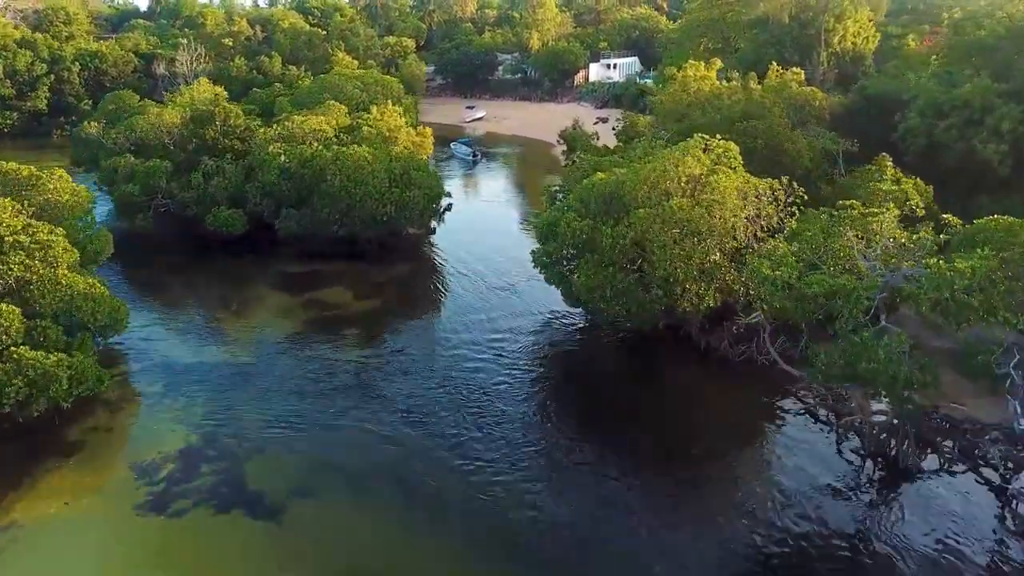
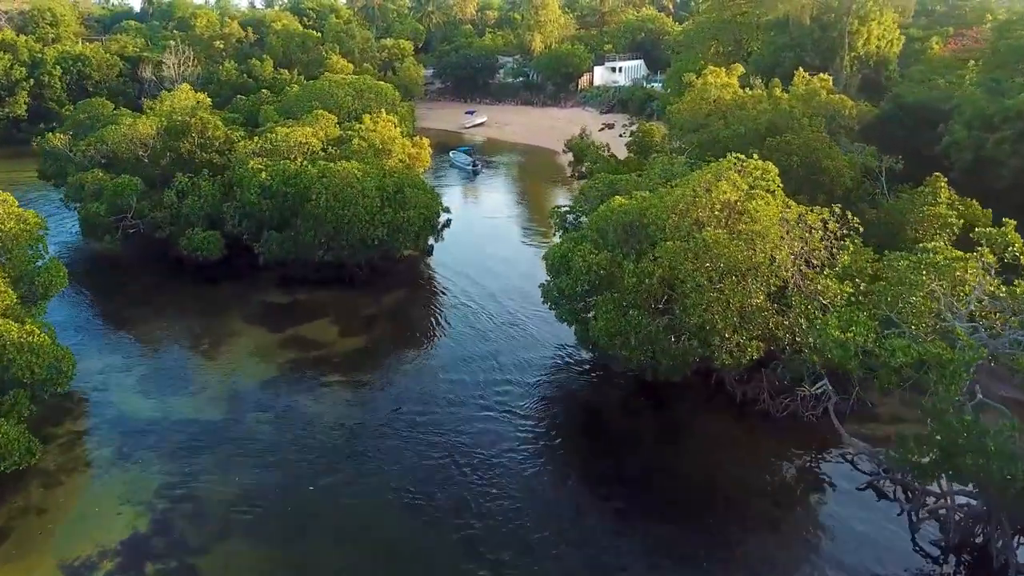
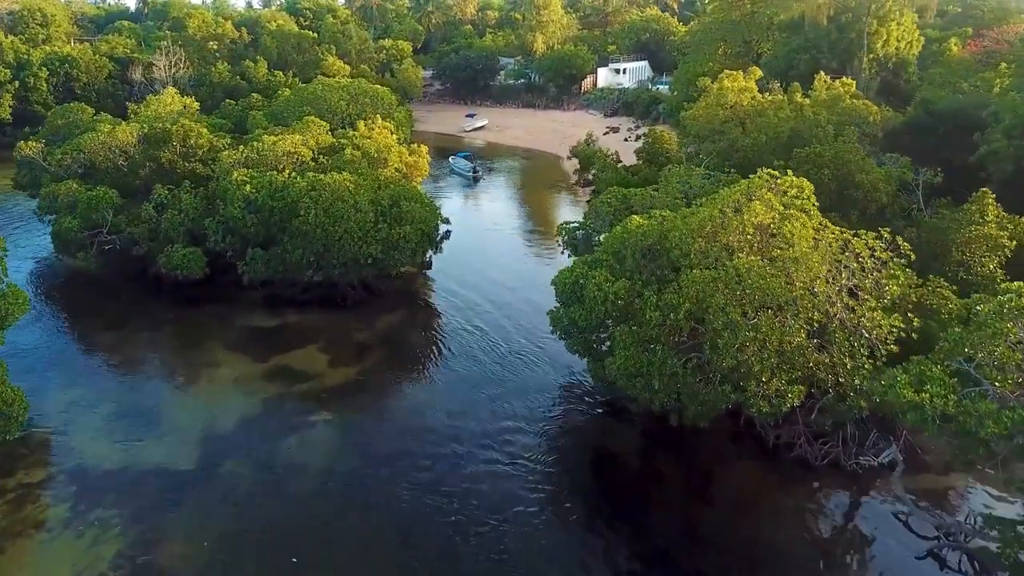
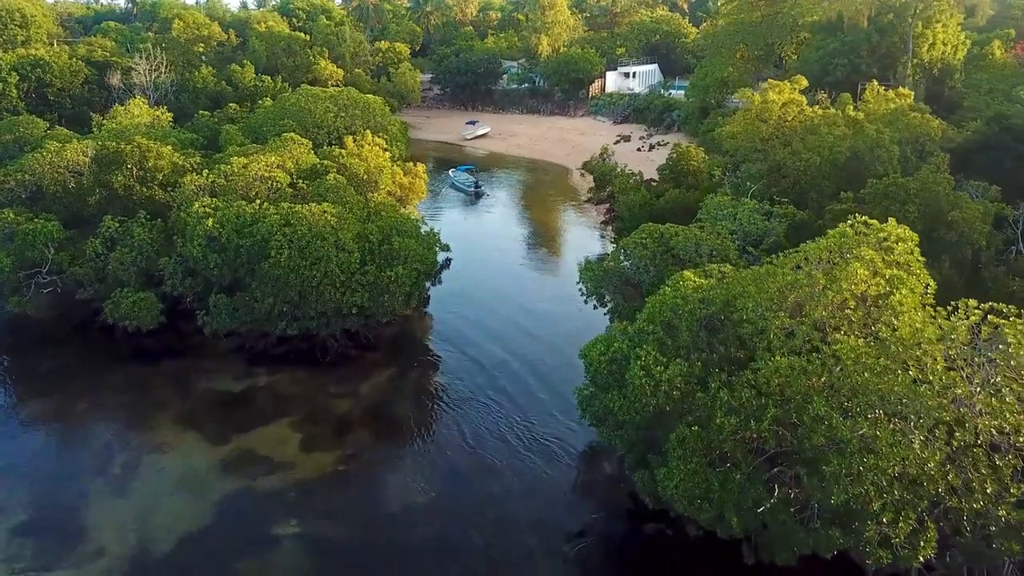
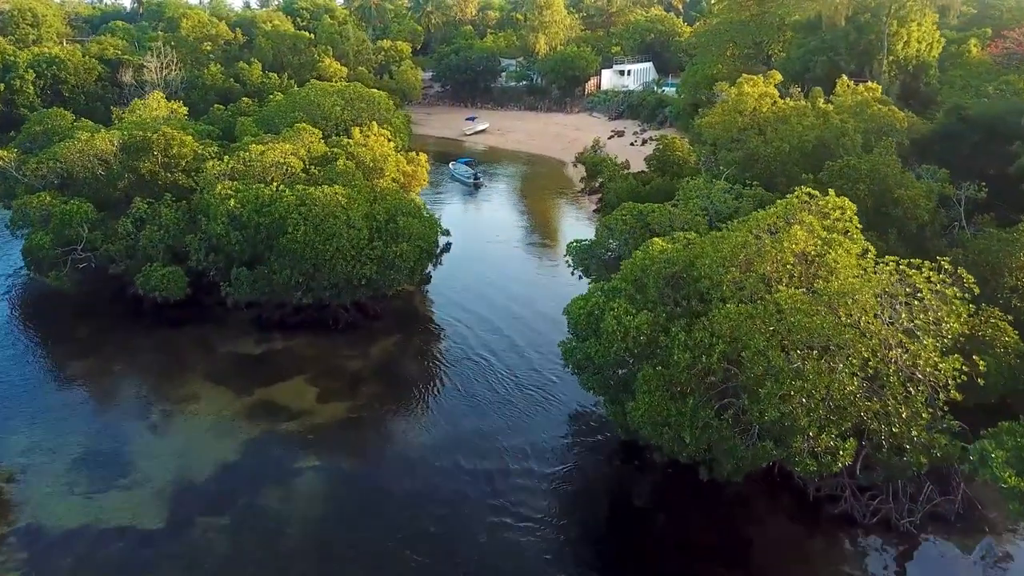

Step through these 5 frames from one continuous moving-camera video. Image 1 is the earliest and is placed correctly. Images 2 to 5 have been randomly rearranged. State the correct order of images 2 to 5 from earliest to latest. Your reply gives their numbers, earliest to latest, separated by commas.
2, 3, 5, 4
